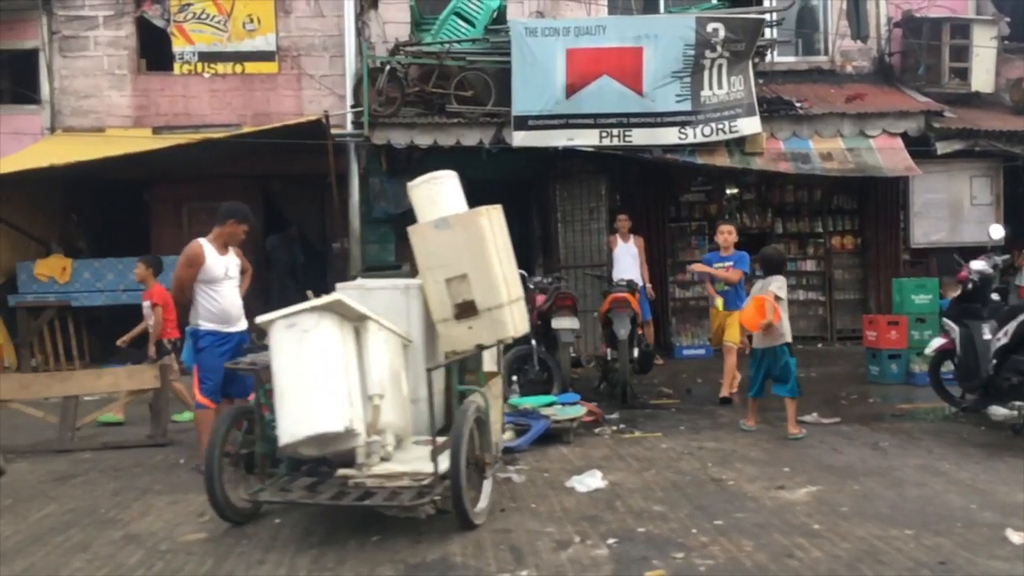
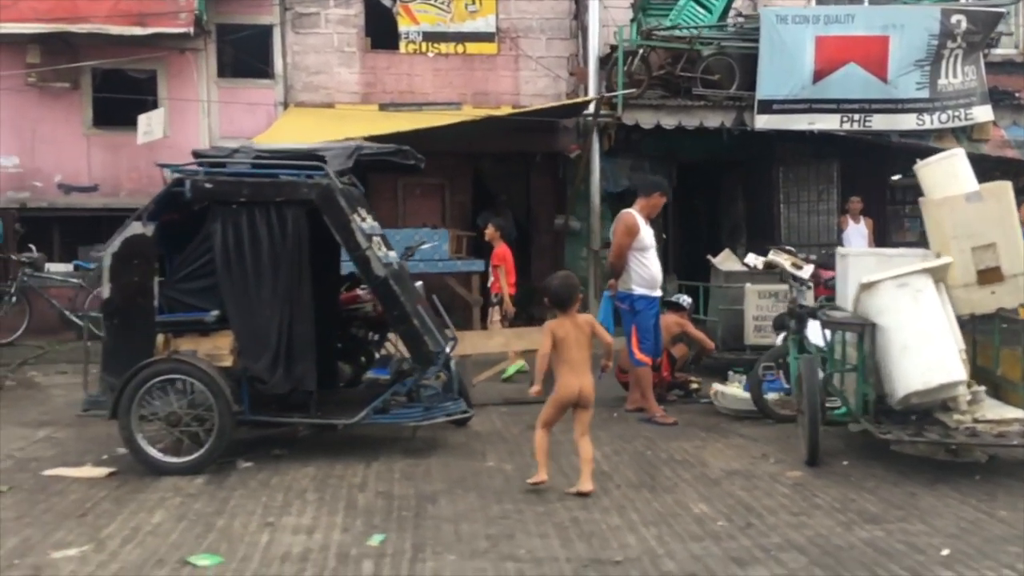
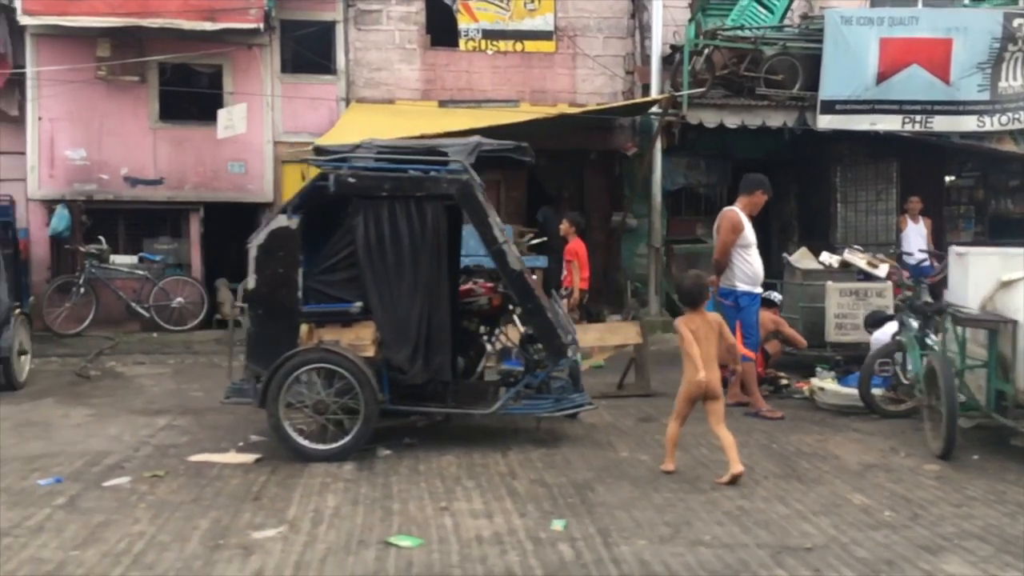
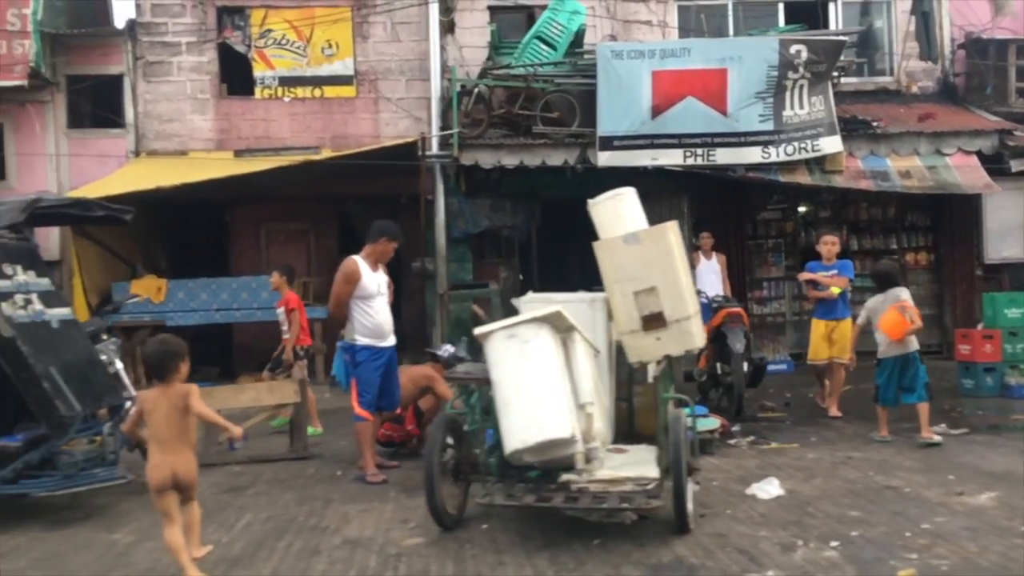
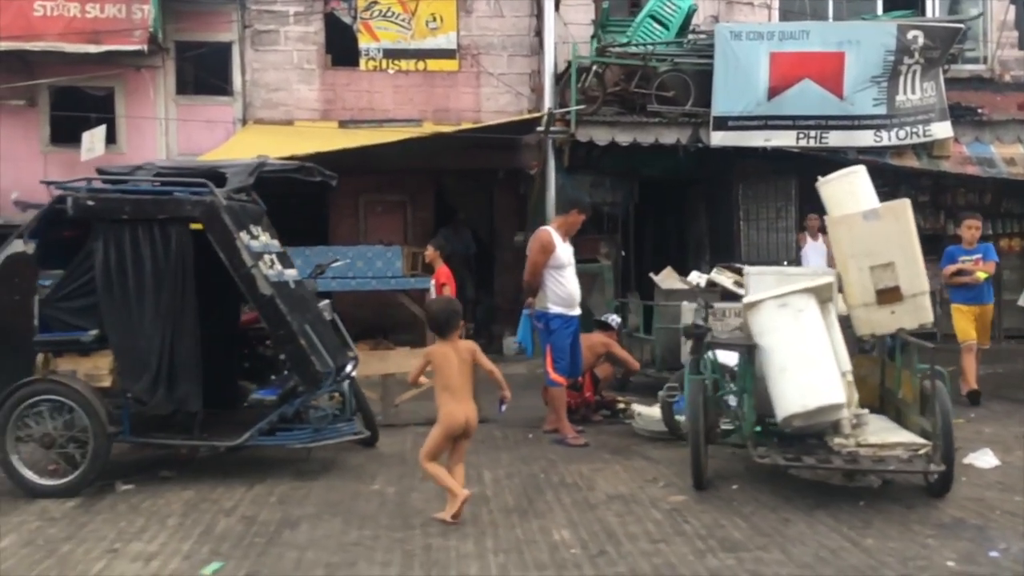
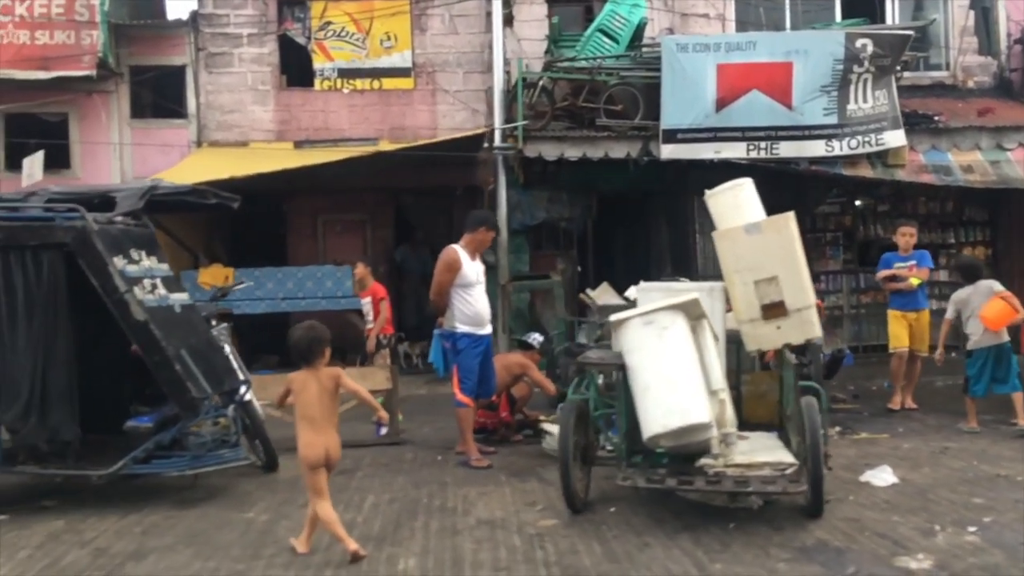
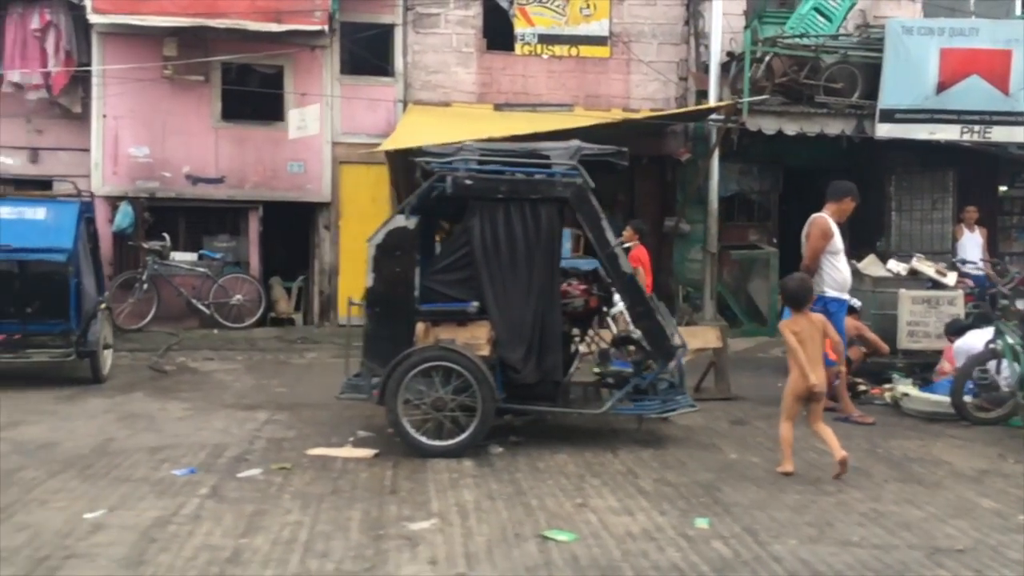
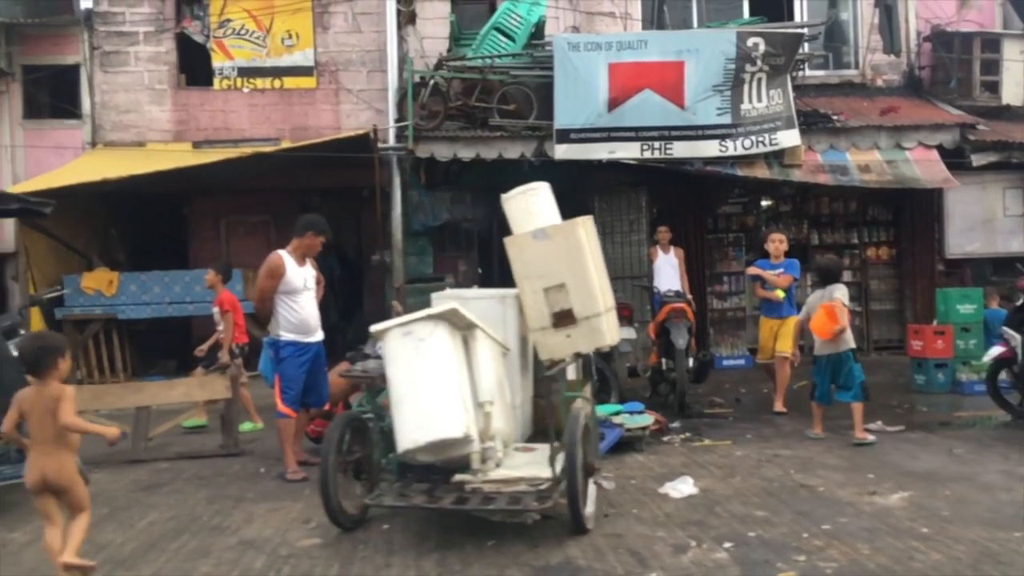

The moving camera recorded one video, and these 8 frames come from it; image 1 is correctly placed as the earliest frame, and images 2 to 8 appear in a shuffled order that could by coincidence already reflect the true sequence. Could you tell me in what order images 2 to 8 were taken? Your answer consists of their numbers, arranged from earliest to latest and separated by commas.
8, 4, 6, 5, 2, 3, 7
